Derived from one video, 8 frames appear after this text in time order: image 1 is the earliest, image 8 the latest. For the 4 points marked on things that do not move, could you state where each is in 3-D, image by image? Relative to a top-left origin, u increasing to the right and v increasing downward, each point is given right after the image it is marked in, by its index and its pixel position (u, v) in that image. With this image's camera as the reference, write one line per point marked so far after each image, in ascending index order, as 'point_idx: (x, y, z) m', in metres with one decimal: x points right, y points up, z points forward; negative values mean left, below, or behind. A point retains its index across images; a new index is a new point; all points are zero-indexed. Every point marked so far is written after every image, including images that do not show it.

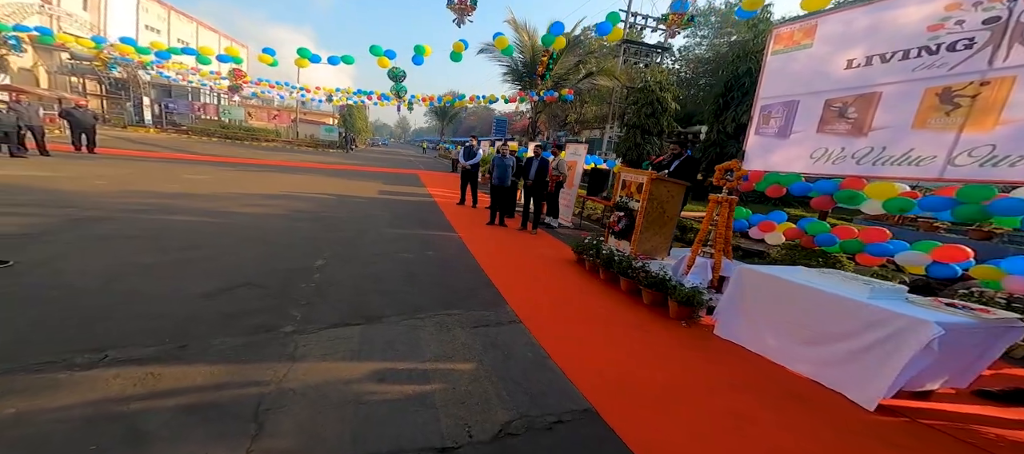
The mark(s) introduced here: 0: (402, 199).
0: (-2.3, +0.5, +8.3) m
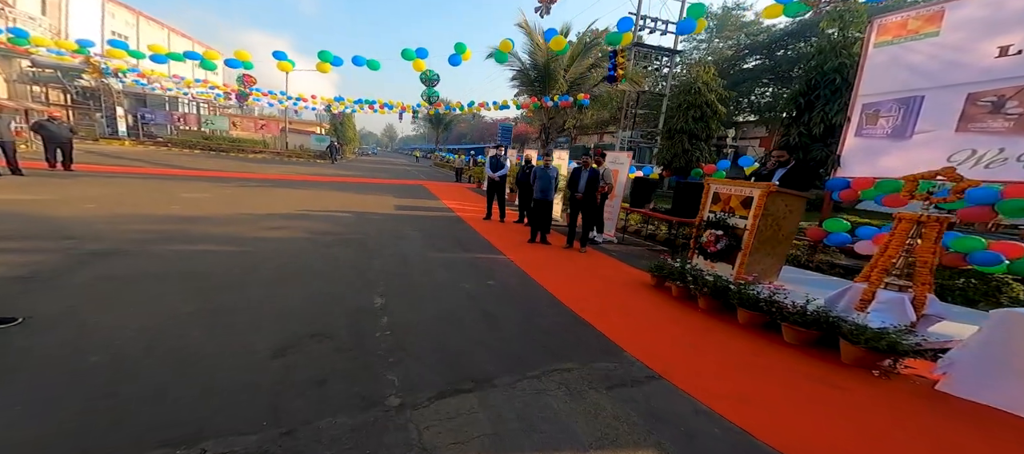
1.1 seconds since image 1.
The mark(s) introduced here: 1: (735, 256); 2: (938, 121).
0: (-1.7, +0.2, +7.7) m
1: (+2.4, -0.4, +3.7) m
2: (+4.6, +1.2, +4.0) m
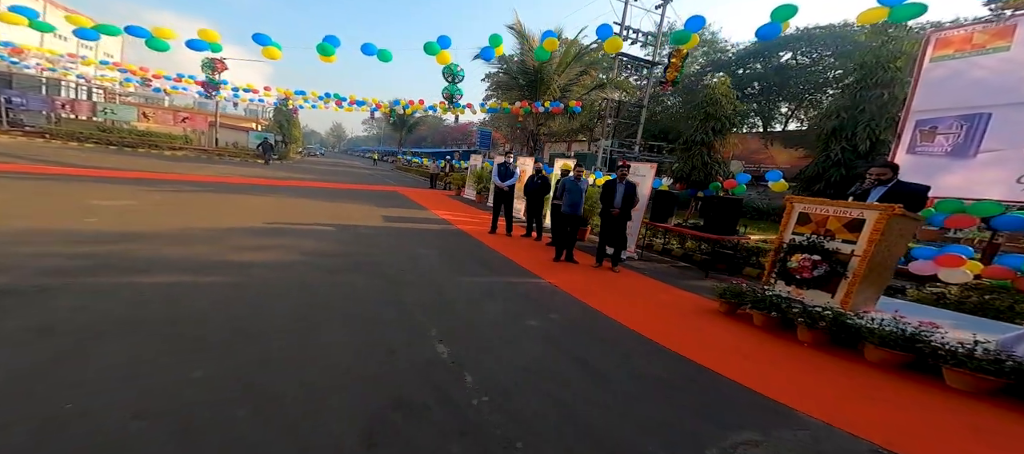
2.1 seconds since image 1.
0: (-1.6, -0.1, +6.9) m
1: (+3.0, -0.6, +3.5) m
2: (+5.2, +1.0, +4.2) m
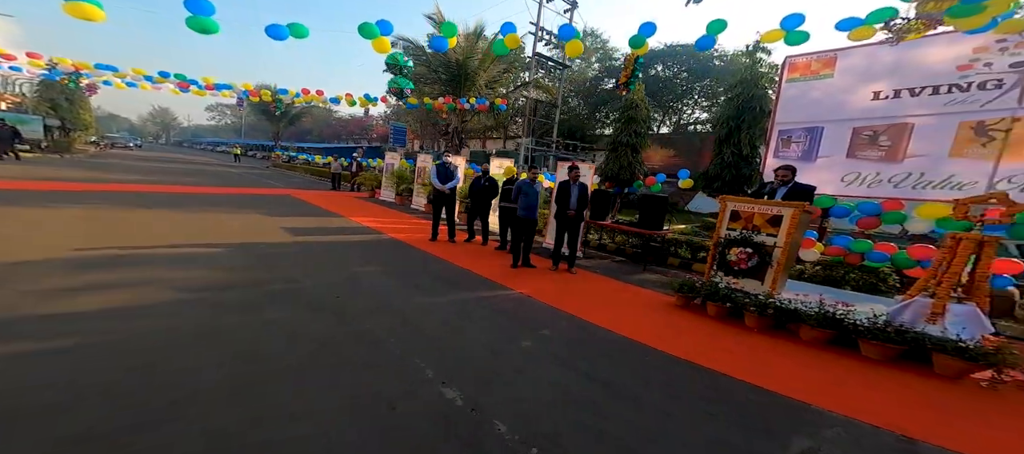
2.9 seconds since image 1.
0: (-2.7, -0.2, +6.1) m
1: (+2.8, -0.5, +4.2) m
2: (+4.6, +1.2, +5.4) m
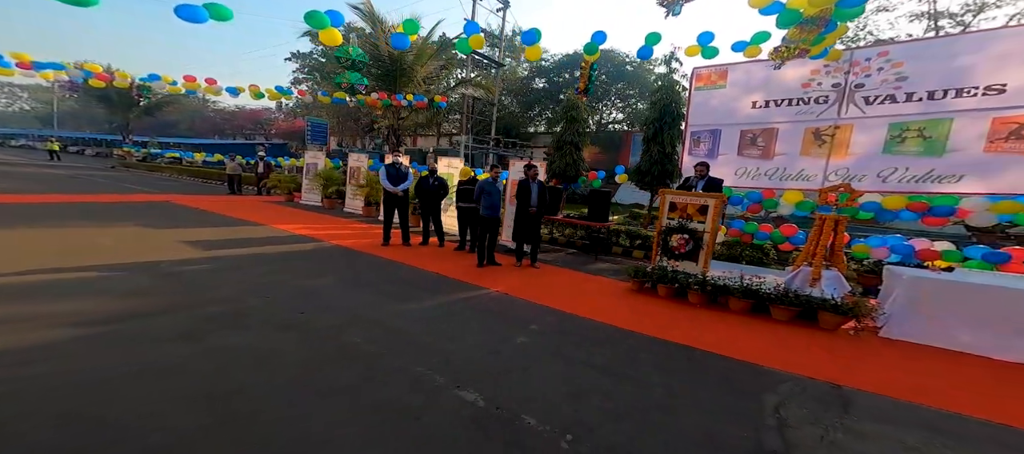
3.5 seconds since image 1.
0: (-3.3, -0.4, +5.5) m
1: (+2.5, -0.4, +5.0) m
2: (+3.8, +1.4, +6.6) m
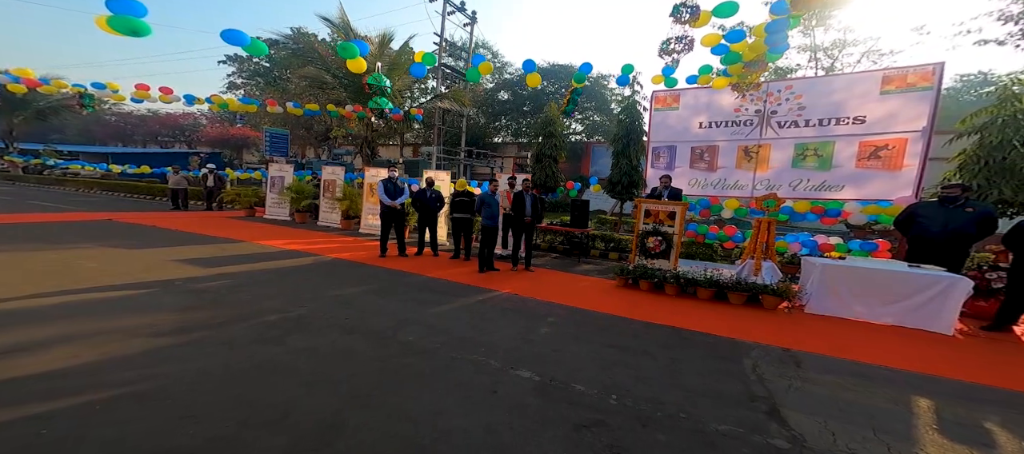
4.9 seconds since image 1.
0: (-3.3, -0.6, +5.5) m
1: (+2.5, -0.4, +5.9) m
2: (+3.5, +1.4, +7.8) m
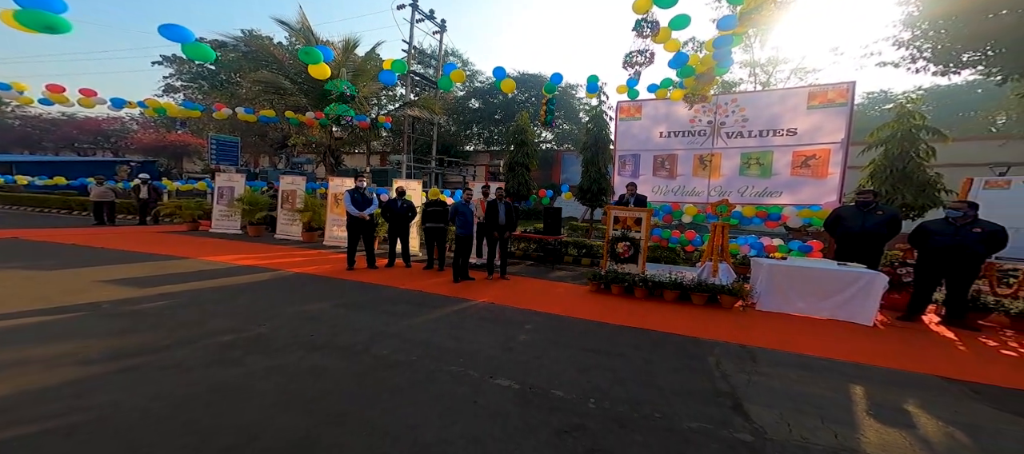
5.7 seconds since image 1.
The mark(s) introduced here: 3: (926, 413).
0: (-3.6, -0.8, +5.2) m
1: (+2.1, -0.5, +6.2) m
2: (+2.9, +1.3, +8.2) m
3: (+3.3, -1.5, +2.9) m
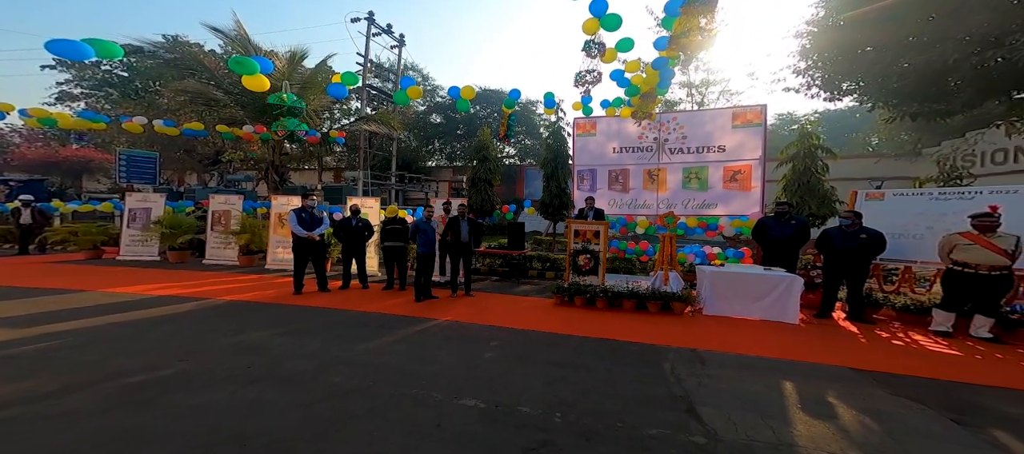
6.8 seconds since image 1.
0: (-4.1, -1.1, +4.9) m
1: (+1.5, -0.7, +6.4) m
2: (+2.0, +1.0, +8.5) m
3: (+3.0, -1.5, +3.2) m
